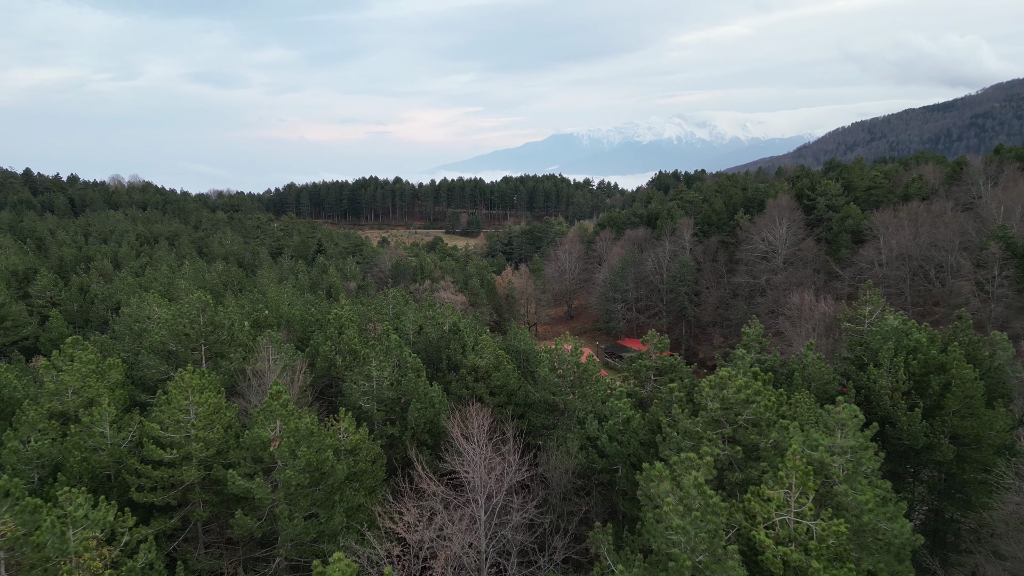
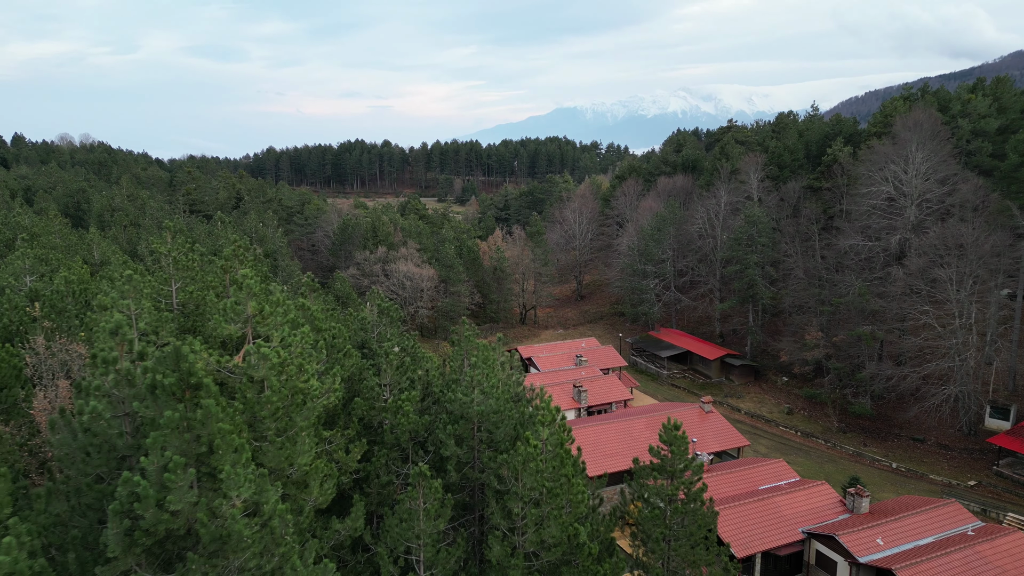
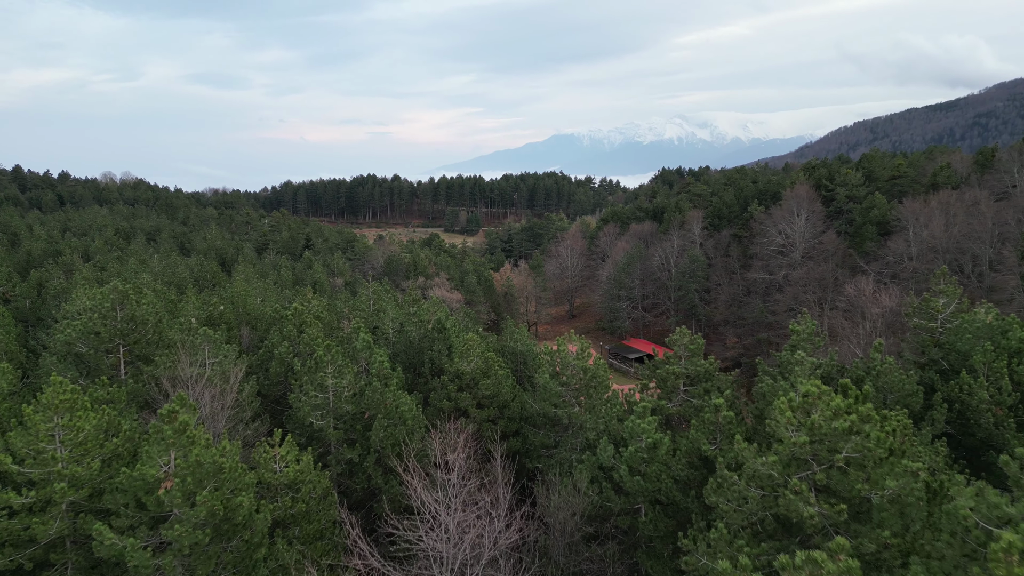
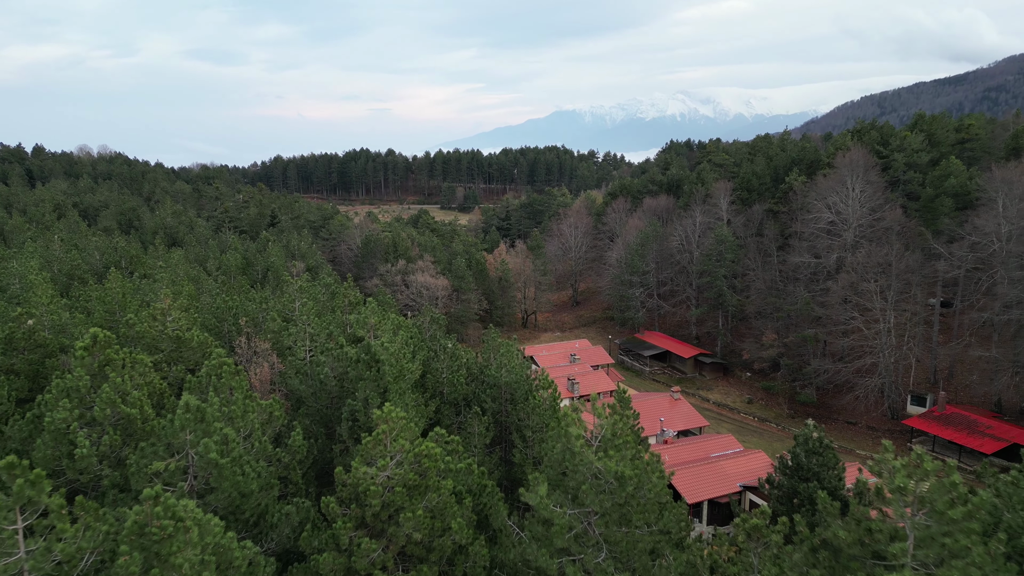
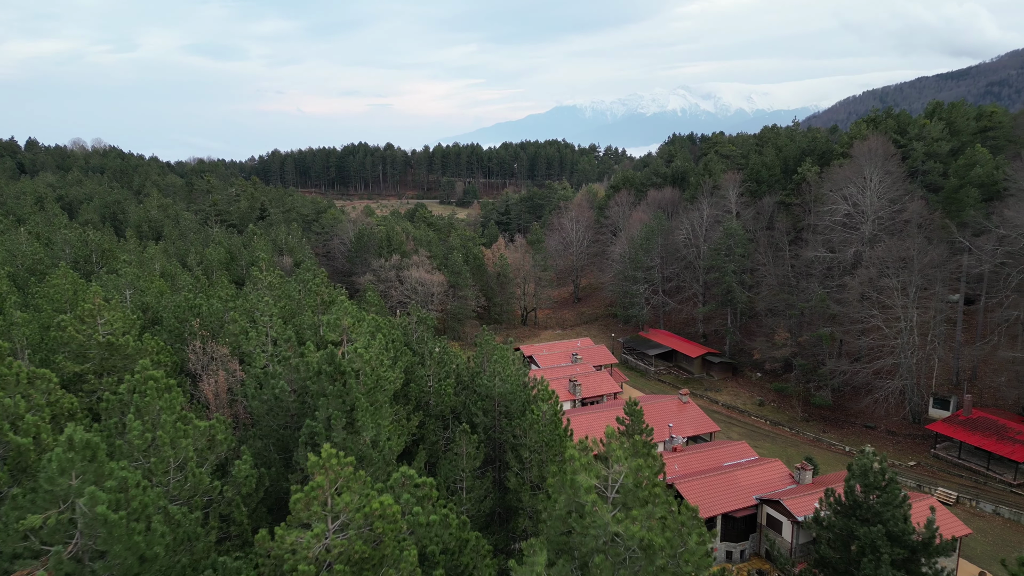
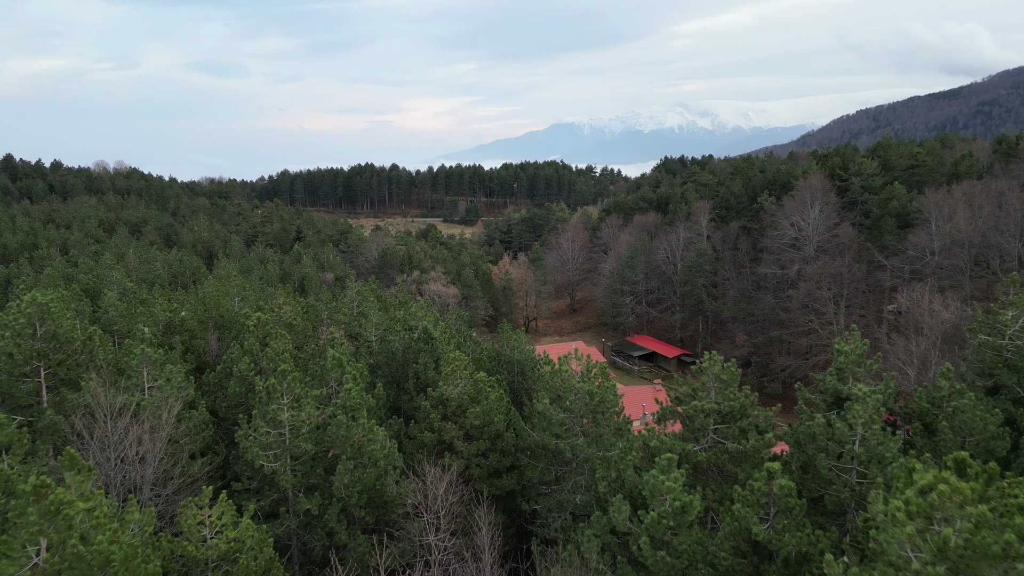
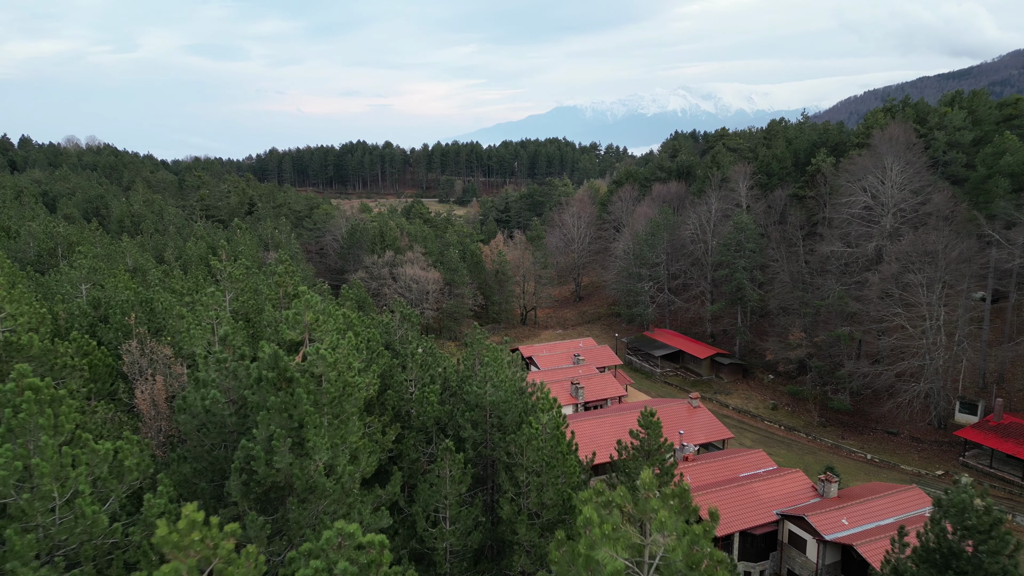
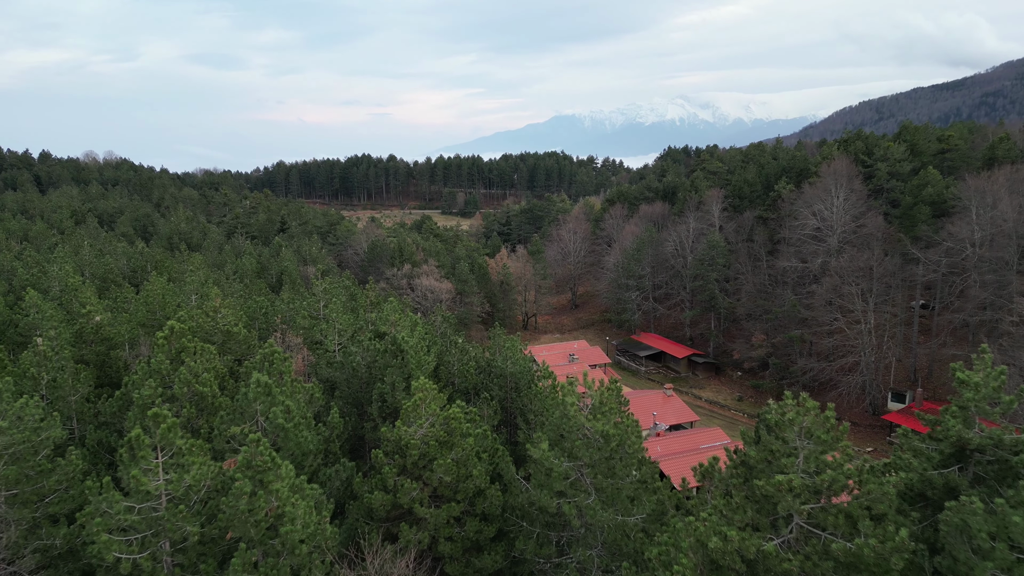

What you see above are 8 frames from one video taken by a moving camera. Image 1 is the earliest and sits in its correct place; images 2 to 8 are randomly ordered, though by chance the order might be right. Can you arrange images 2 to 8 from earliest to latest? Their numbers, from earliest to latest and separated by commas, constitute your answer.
3, 6, 8, 4, 5, 7, 2
